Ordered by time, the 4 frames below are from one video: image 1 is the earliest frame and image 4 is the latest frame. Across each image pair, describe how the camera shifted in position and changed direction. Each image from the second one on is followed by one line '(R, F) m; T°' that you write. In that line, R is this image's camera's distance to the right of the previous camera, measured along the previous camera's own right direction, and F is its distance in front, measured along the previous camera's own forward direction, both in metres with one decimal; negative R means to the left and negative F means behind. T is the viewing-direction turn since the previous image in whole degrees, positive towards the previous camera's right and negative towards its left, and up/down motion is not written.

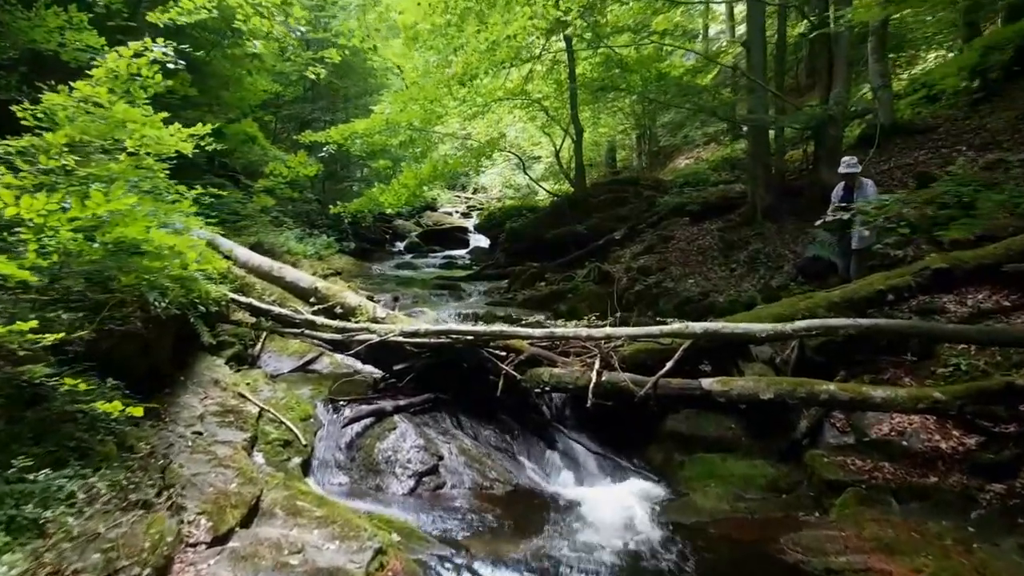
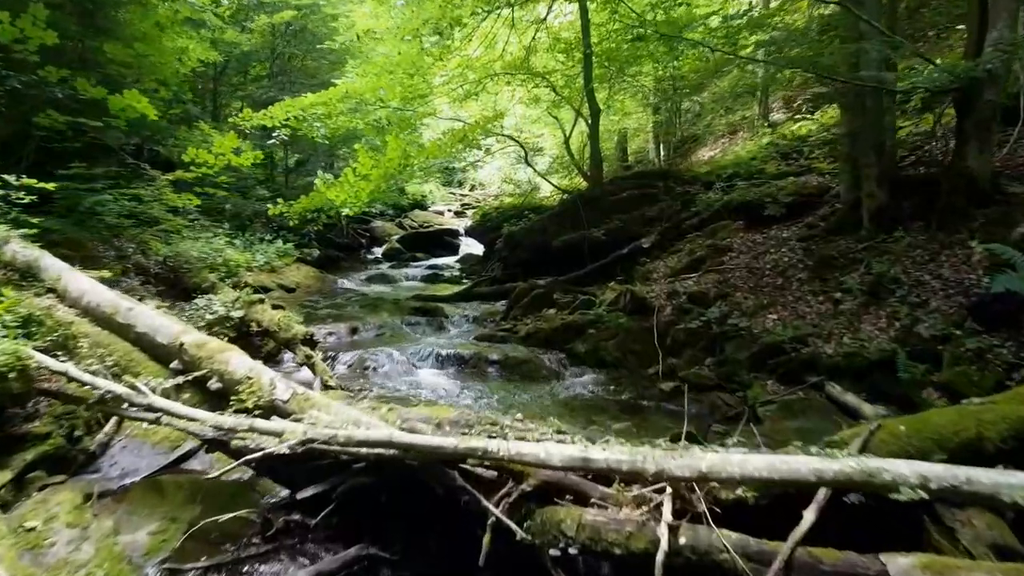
(0.0, +3.2) m; 0°
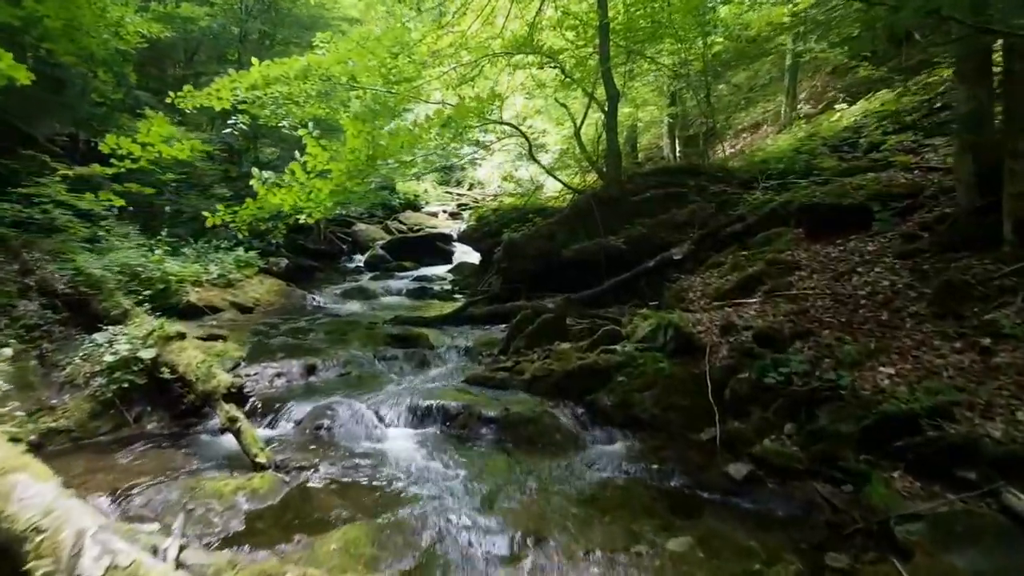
(0.0, +2.1) m; 0°
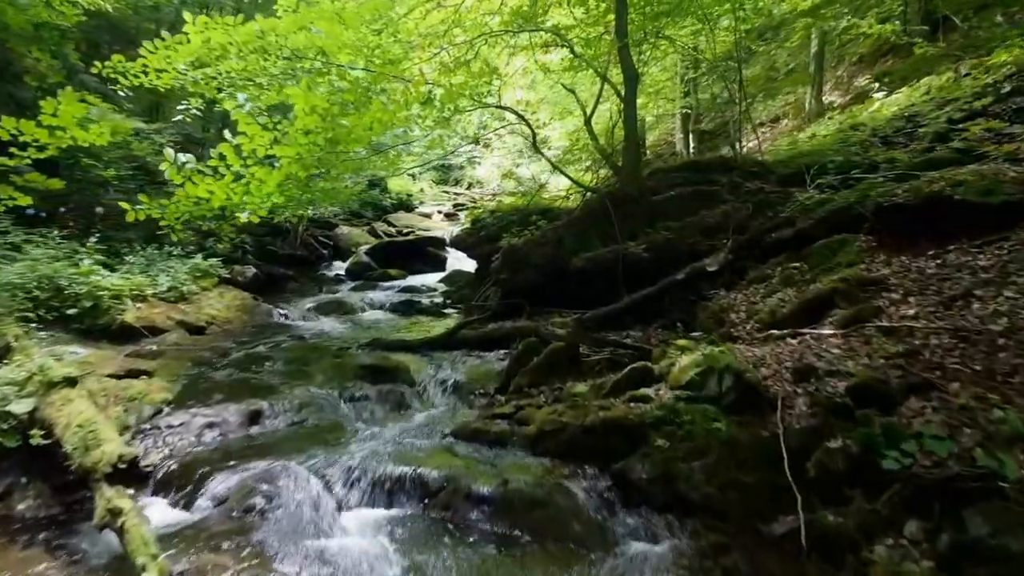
(0.0, +1.6) m; 0°
